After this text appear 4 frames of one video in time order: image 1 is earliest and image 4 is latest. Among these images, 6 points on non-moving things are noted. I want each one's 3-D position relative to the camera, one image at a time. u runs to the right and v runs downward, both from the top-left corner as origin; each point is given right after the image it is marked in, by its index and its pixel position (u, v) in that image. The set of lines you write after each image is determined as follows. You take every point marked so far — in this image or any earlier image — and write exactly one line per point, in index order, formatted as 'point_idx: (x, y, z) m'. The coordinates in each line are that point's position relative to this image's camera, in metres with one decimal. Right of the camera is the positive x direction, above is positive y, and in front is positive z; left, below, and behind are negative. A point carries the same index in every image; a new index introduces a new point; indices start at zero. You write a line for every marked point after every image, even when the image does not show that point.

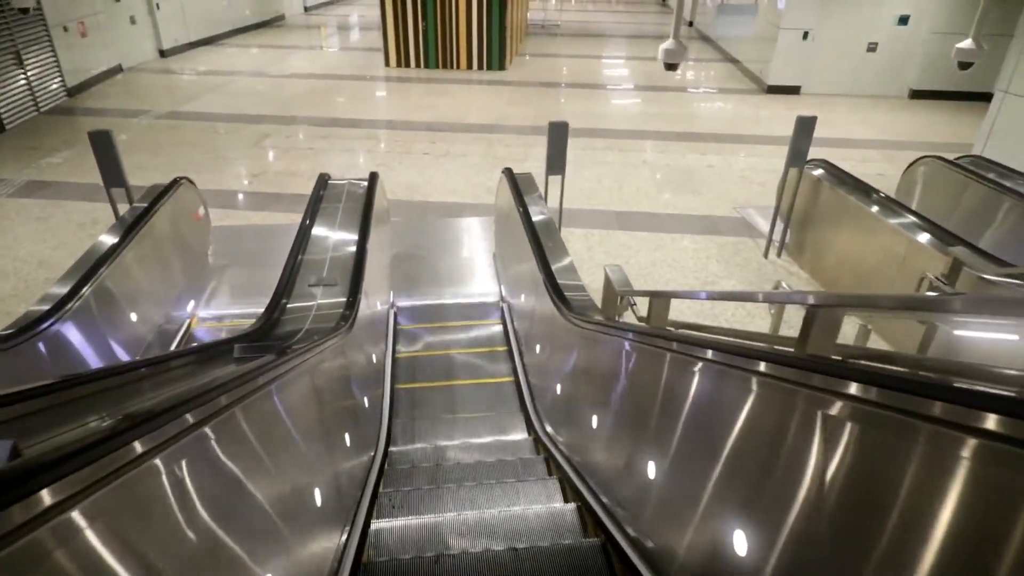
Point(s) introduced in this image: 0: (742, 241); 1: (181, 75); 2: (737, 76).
0: (+1.8, +0.4, +4.9) m
1: (-5.4, +3.5, +10.4) m
2: (+3.8, +3.6, +11.0) m
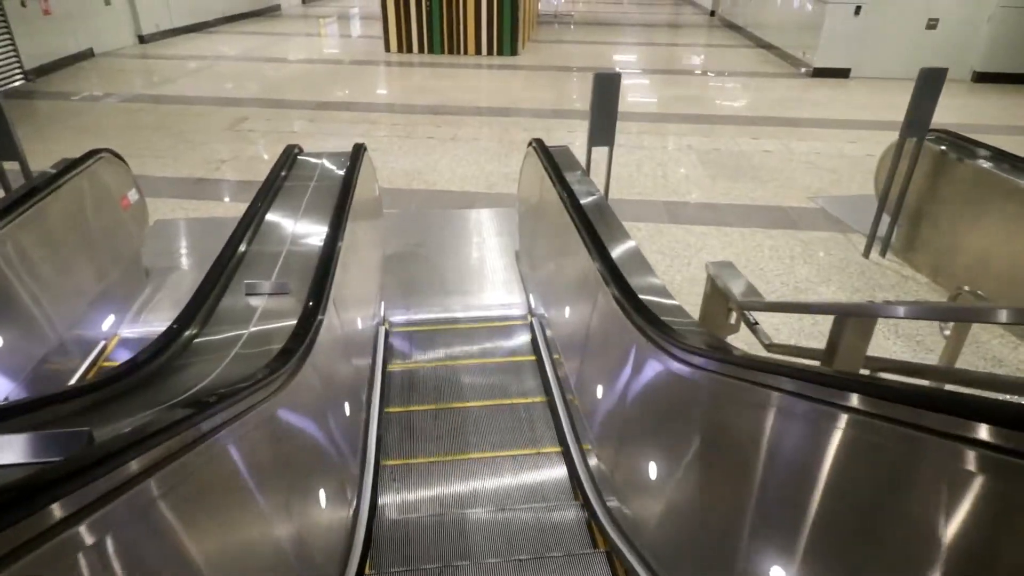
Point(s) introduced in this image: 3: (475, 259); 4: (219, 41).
0: (+1.9, +0.3, +3.9) m
1: (-5.2, +3.4, +9.5) m
2: (+4.0, +3.5, +9.9) m
3: (-0.2, +0.2, +4.0) m
4: (-5.0, +4.3, +11.1) m
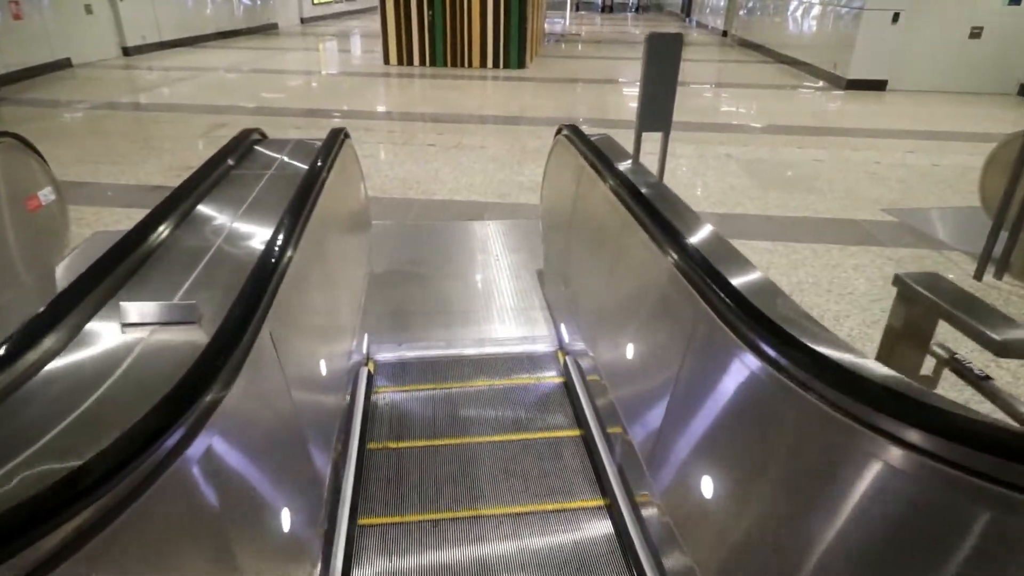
0: (+2.0, +0.2, +3.1) m
1: (-5.1, +3.0, +8.8) m
2: (+4.1, +3.1, +9.3) m
3: (-0.1, 0.0, +3.2) m
4: (-4.9, +3.8, +10.5) m
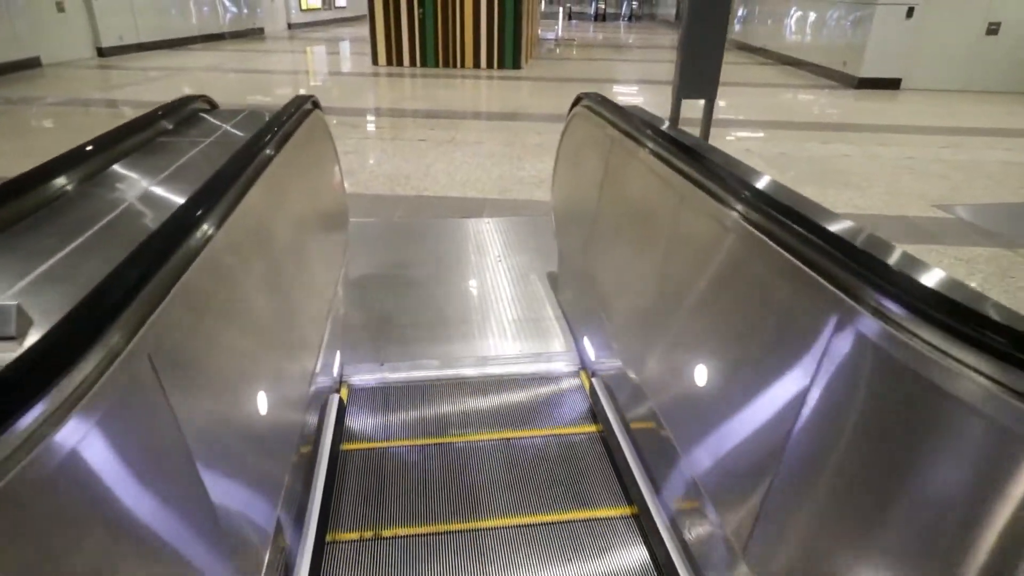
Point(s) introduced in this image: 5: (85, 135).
0: (+2.0, +0.1, +2.7) m
1: (-5.1, +2.8, +8.4) m
2: (+4.1, +3.0, +9.0) m
3: (-0.1, 0.0, +2.8) m
4: (-5.0, +3.6, +10.0) m
5: (-3.3, +1.2, +4.9) m
